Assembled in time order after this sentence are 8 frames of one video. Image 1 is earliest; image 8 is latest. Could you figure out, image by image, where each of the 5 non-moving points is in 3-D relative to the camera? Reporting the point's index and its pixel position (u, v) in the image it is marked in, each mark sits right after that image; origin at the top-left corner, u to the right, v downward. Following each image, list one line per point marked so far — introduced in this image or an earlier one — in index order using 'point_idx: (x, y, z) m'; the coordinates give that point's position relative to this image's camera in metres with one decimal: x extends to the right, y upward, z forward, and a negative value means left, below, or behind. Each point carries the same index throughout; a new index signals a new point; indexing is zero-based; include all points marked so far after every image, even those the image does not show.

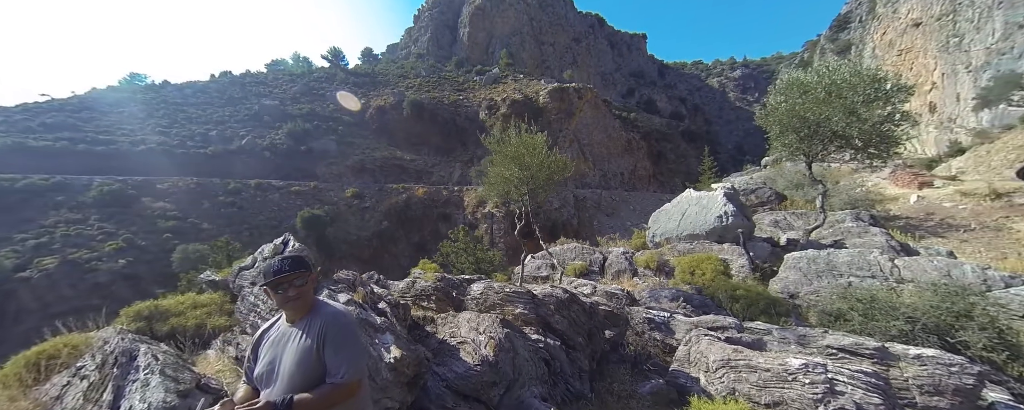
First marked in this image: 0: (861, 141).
0: (+9.6, +1.7, +7.8) m
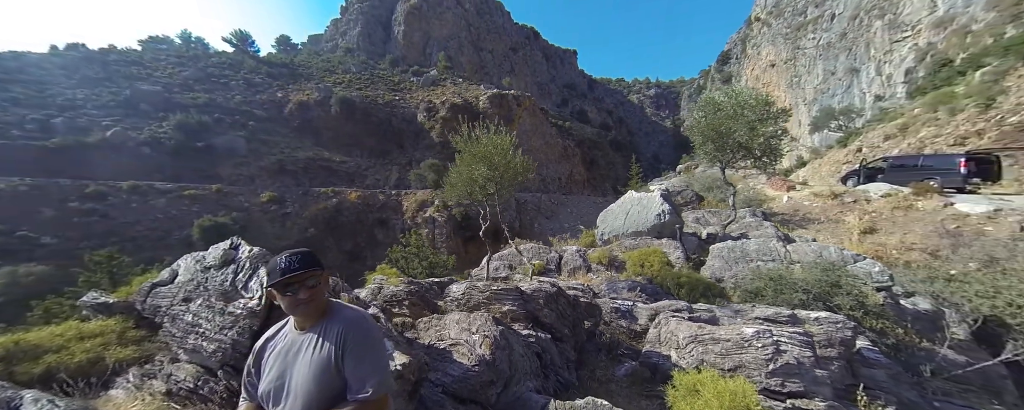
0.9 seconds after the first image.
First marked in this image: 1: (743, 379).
0: (+8.3, +1.8, +9.9) m
1: (+2.3, -1.7, +3.0) m
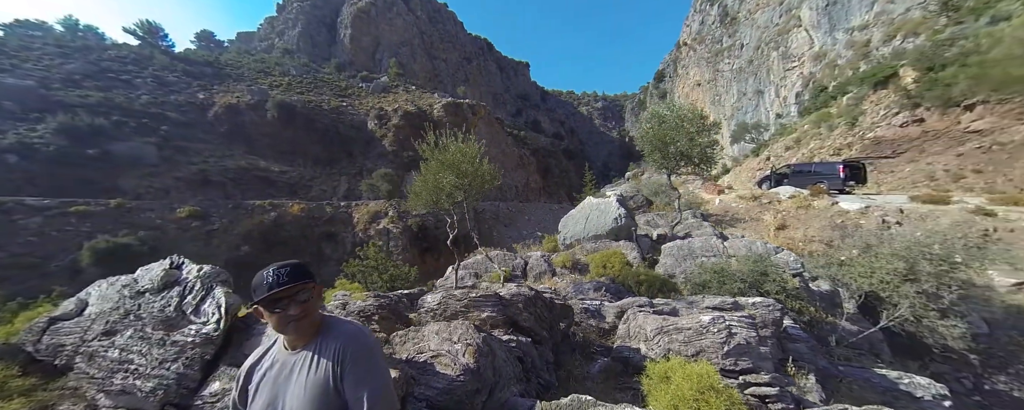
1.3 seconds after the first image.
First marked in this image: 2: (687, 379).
0: (+6.9, +1.7, +11.2) m
1: (+2.1, -1.7, +3.4) m
2: (+1.8, -1.7, +3.0) m
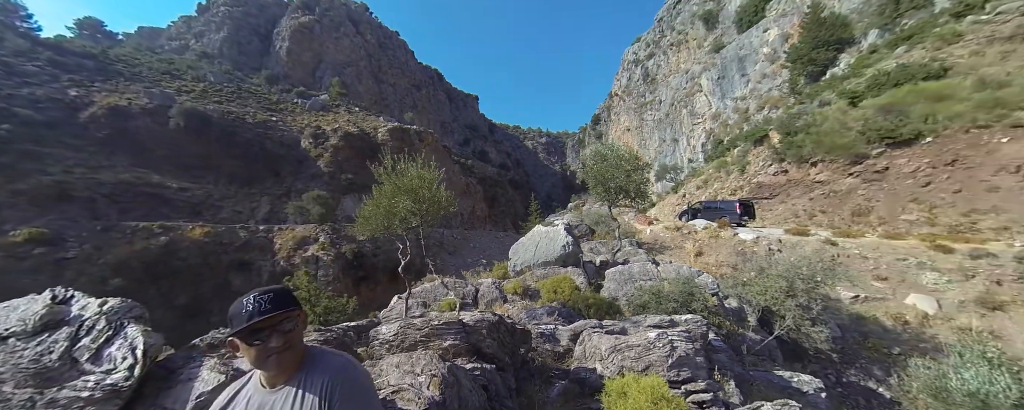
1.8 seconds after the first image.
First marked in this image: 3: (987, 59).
0: (+5.0, +0.5, +12.6) m
1: (+1.7, -2.0, +3.7) m
2: (+1.4, -2.0, +3.3) m
3: (+21.2, +6.7, +13.8) m
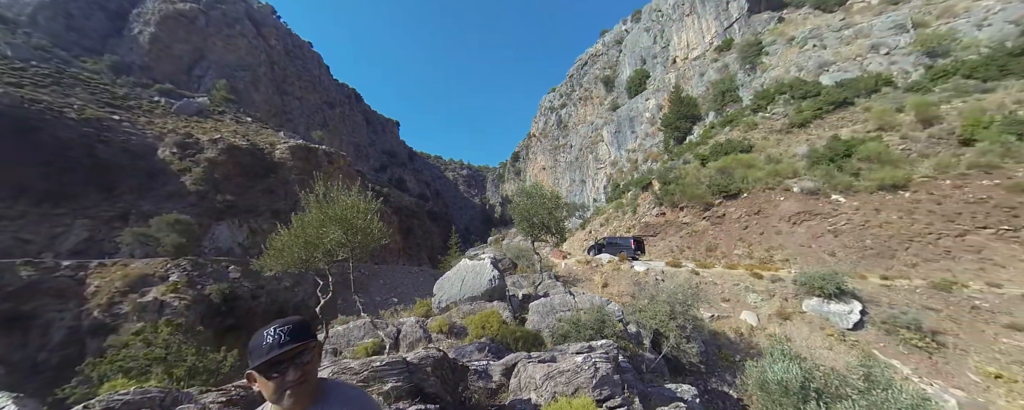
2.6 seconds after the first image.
0: (+1.6, -1.1, +13.8) m
1: (+1.0, -2.6, +4.1) m
2: (+0.8, -2.5, +3.7) m
3: (+17.0, +4.2, +20.2) m
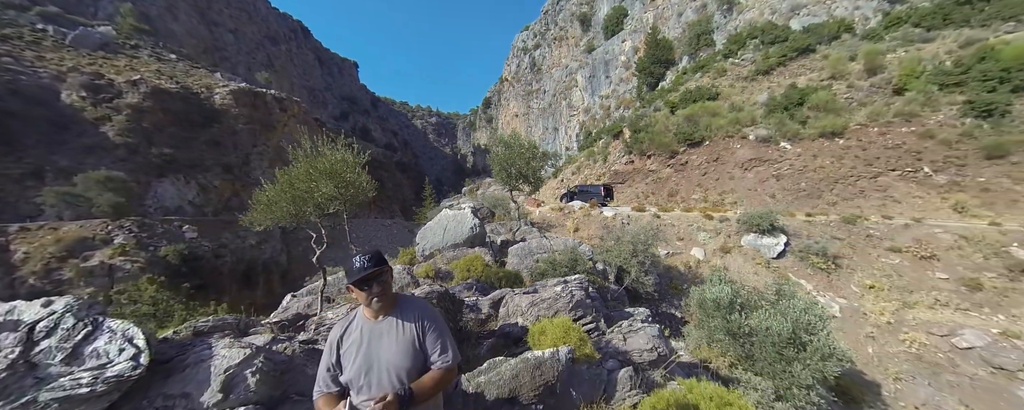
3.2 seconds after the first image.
0: (+0.5, +1.3, +14.3) m
1: (+0.8, -1.9, +5.1) m
2: (+0.7, -1.9, +4.6) m
3: (+15.2, +7.9, +21.1) m
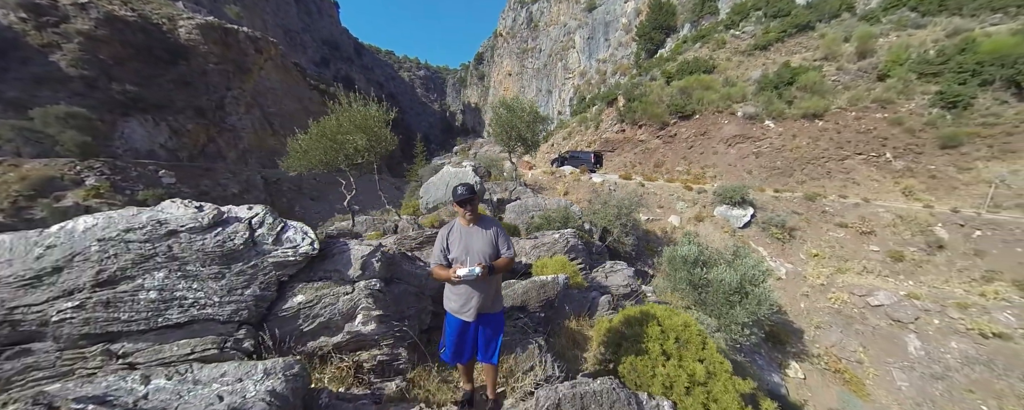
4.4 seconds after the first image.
0: (+0.3, +3.1, +14.8) m
1: (+0.8, -1.1, +5.9) m
2: (+0.7, -1.2, +5.5) m
3: (+15.0, +9.7, +21.3) m
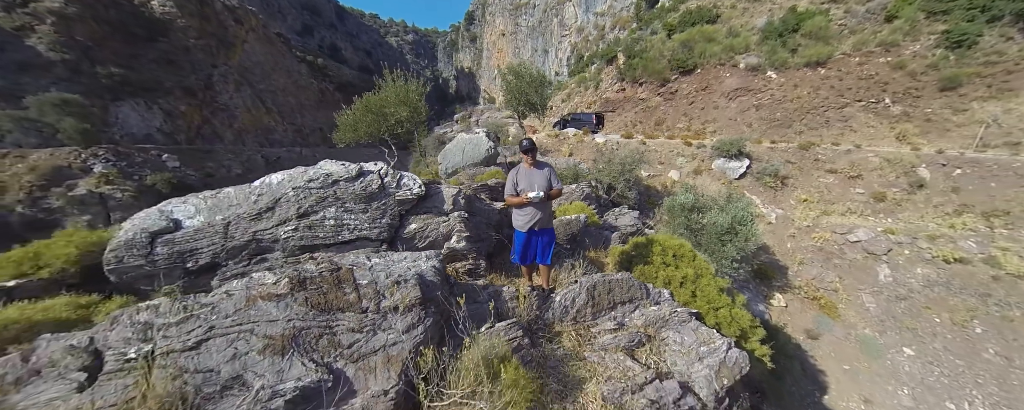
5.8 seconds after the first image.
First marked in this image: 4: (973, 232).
0: (+0.5, +4.9, +15.1) m
1: (+1.2, -0.2, +6.7) m
2: (+1.1, -0.4, +6.3) m
3: (+14.9, +12.9, +20.8) m
4: (+11.7, -0.7, +7.8) m
